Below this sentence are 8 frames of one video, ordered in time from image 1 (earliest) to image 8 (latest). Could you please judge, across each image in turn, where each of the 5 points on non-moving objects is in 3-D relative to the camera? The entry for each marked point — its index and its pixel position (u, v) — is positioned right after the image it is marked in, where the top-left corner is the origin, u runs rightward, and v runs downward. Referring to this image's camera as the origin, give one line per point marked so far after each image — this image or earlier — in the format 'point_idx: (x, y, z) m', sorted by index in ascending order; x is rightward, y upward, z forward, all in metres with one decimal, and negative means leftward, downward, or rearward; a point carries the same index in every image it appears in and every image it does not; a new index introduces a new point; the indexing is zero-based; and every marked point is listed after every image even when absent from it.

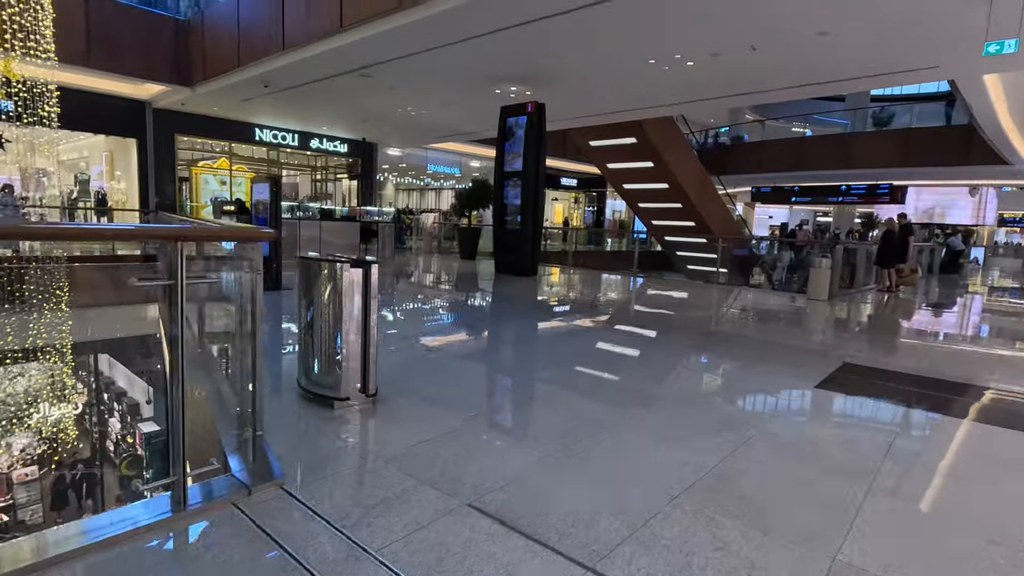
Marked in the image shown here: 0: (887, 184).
0: (+12.3, +3.3, +17.4) m
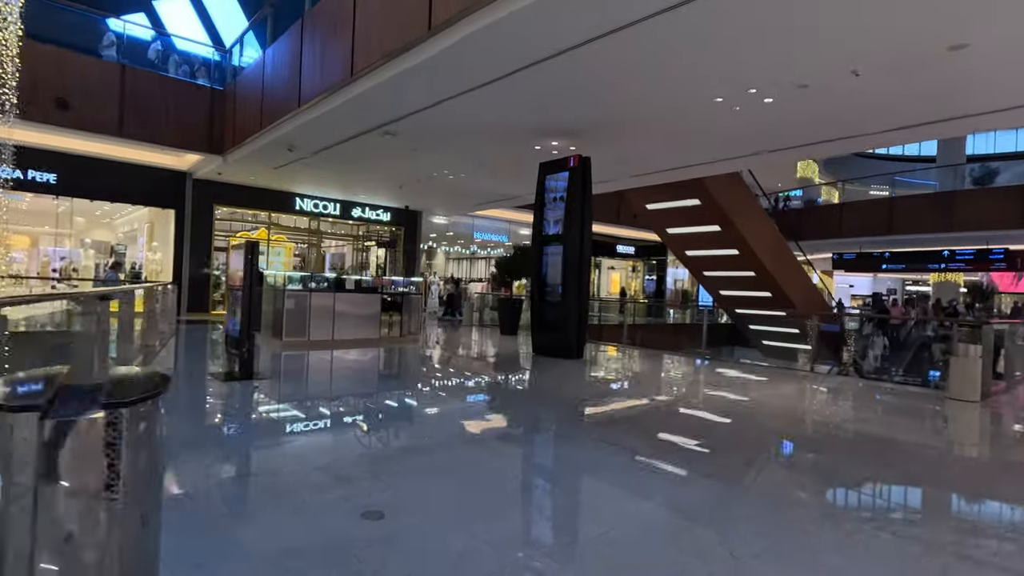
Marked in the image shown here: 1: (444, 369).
0: (+13.8, +1.1, +15.0) m
1: (-0.9, -1.1, +7.5) m
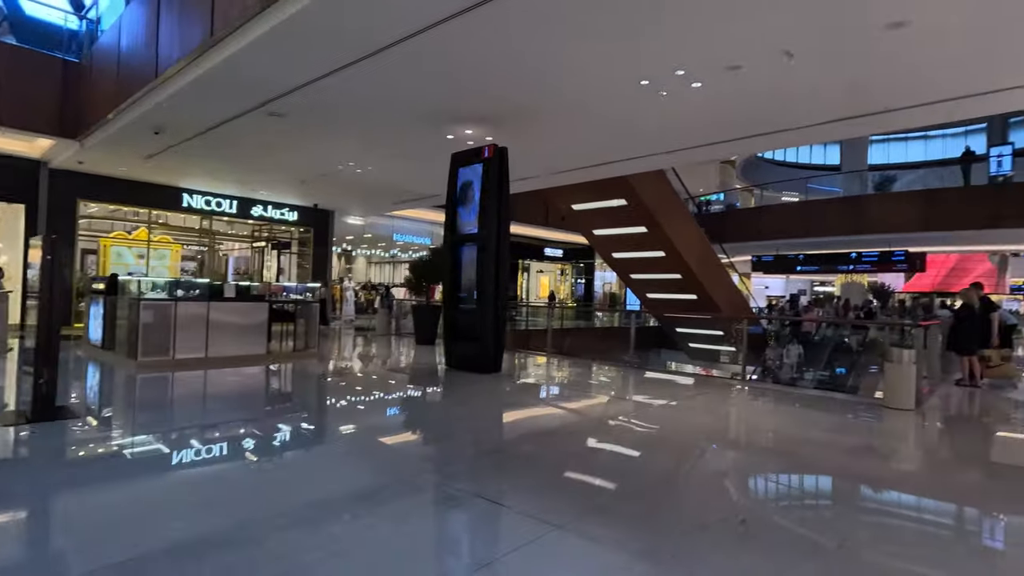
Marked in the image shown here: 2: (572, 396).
0: (+11.6, +1.1, +15.9) m
1: (-1.9, -1.2, +6.6) m
2: (+0.8, -1.4, +6.7) m
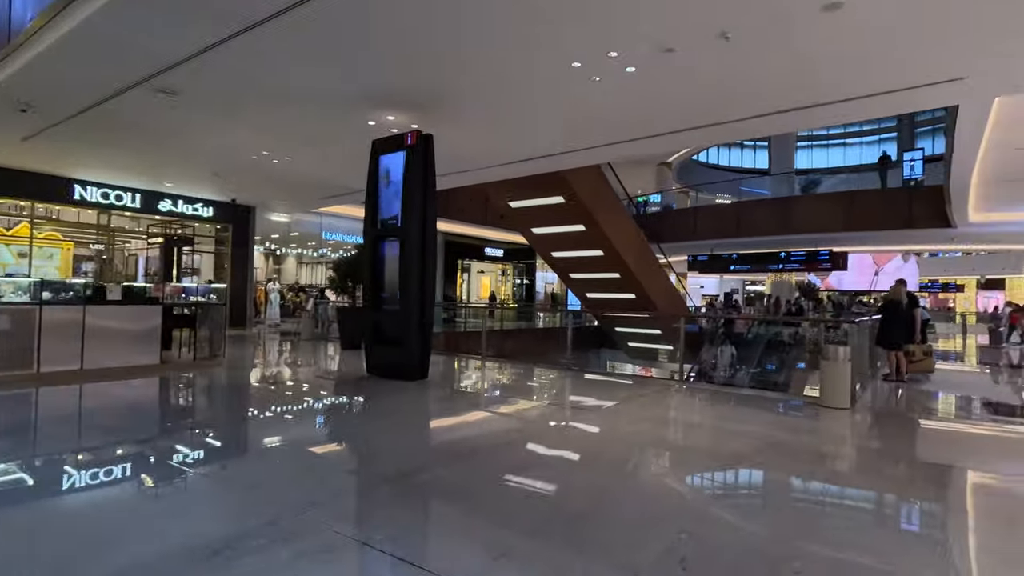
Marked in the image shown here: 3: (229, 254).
0: (+9.8, +1.1, +16.6) m
1: (-2.7, -1.2, +6.0) m
2: (-0.1, -1.3, +6.3) m
3: (-6.2, +0.8, +11.7) m
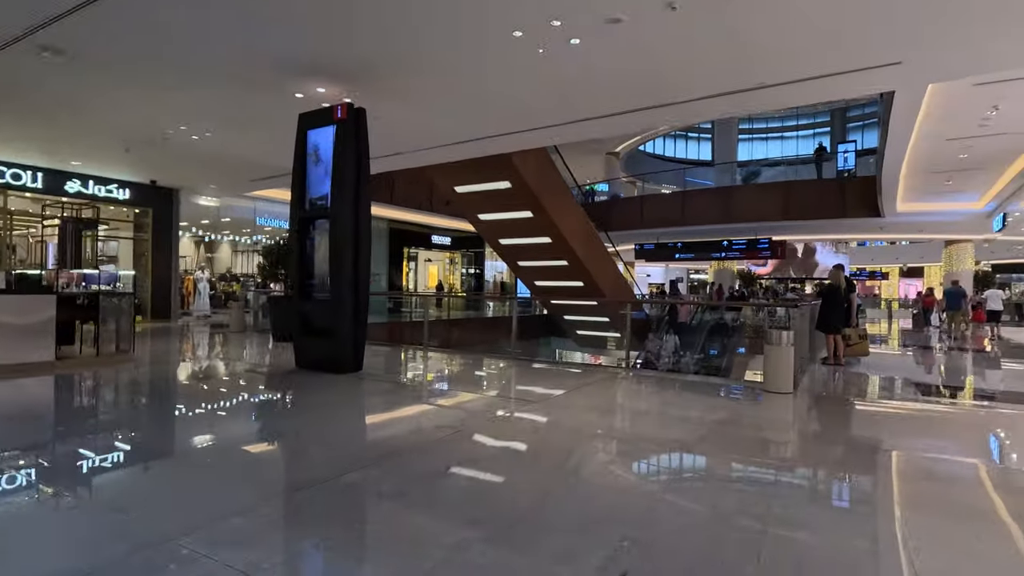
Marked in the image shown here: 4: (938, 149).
0: (+8.2, +1.5, +17.1) m
1: (-3.3, -1.1, +5.4) m
2: (-0.7, -1.2, +6.0) m
3: (-7.3, +1.0, +10.8) m
4: (+6.5, +2.1, +8.1) m
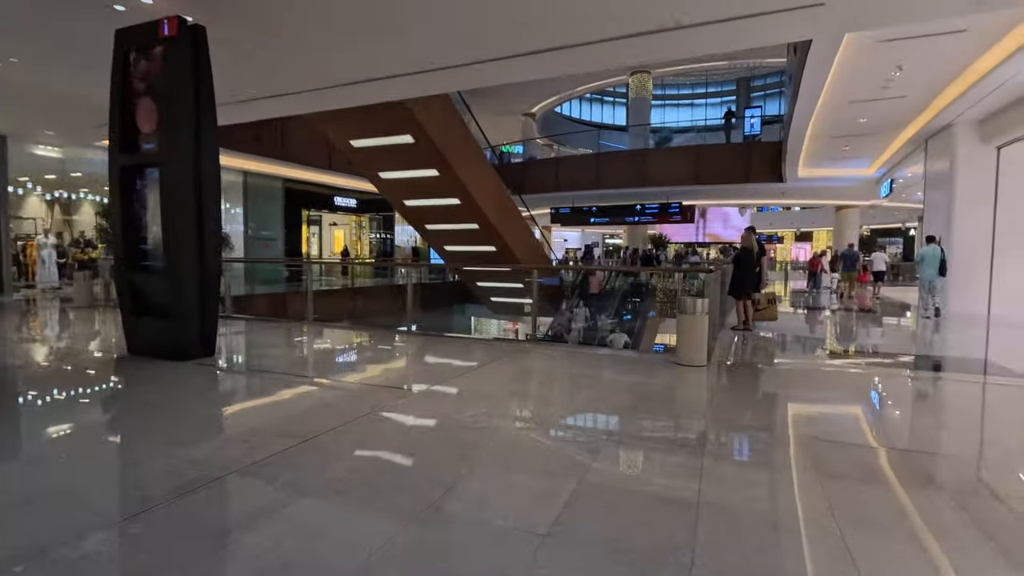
0: (+5.4, +2.7, +17.3) m
1: (-4.3, -0.8, +4.3) m
2: (-1.7, -0.9, +5.3) m
3: (-9.0, +1.5, +8.9) m
4: (+5.0, +2.7, +8.2) m
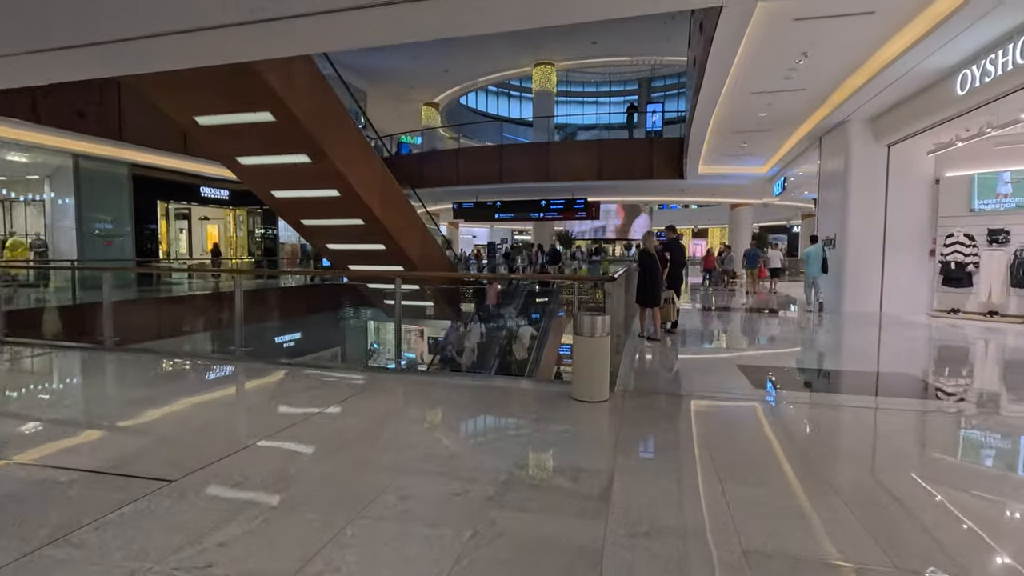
0: (+2.2, +2.7, +16.9) m
1: (-5.1, -1.0, +2.5) m
2: (-2.8, -1.0, +3.9) m
3: (-10.6, +1.3, +6.3) m
4: (+3.4, +2.7, +7.9) m
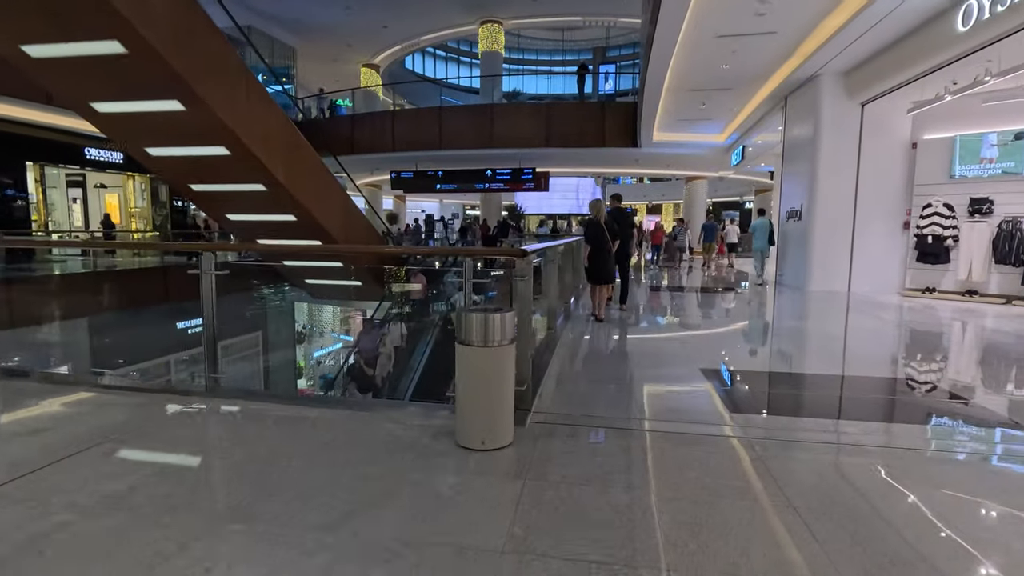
0: (+0.6, +3.4, +15.7) m
1: (-5.6, -1.0, +1.0) m
2: (-3.4, -0.9, +2.5) m
3: (-11.3, +1.5, +4.2) m
4: (+2.4, +3.0, +6.8) m
